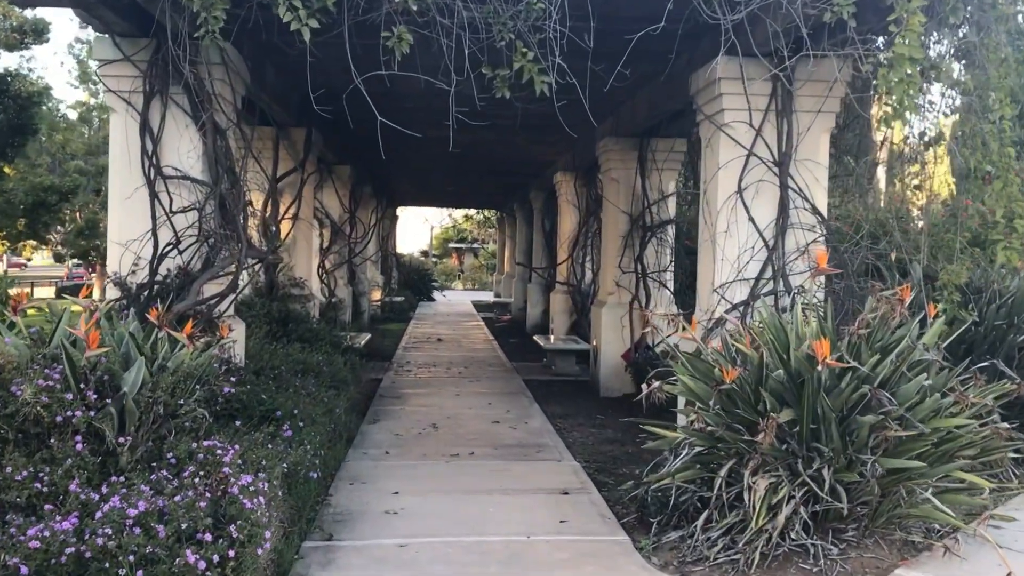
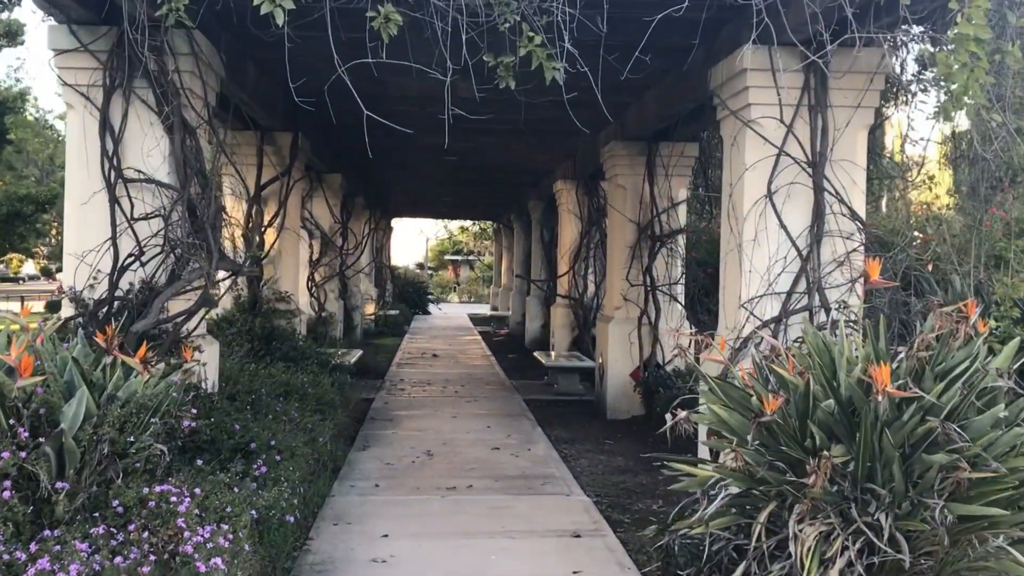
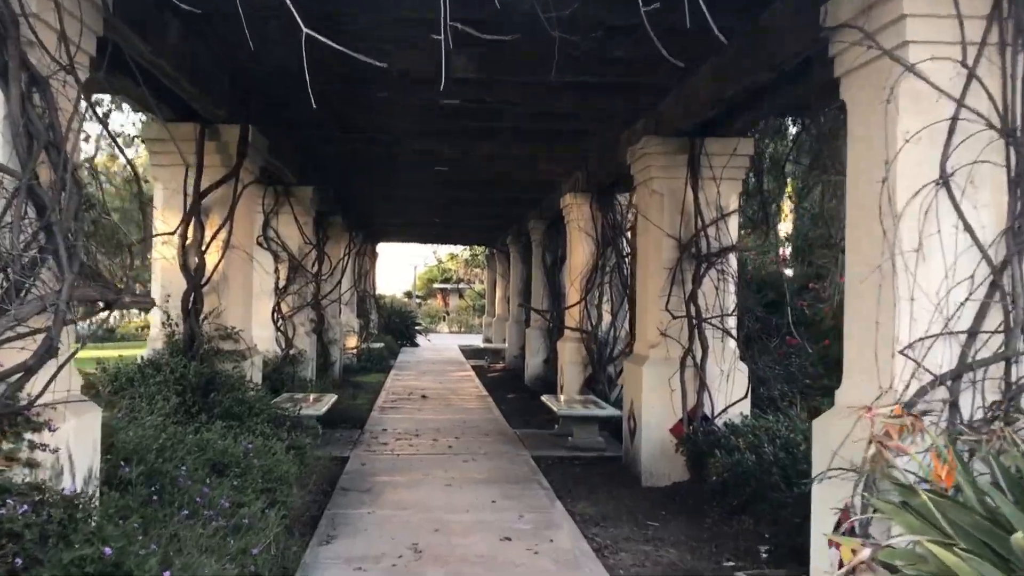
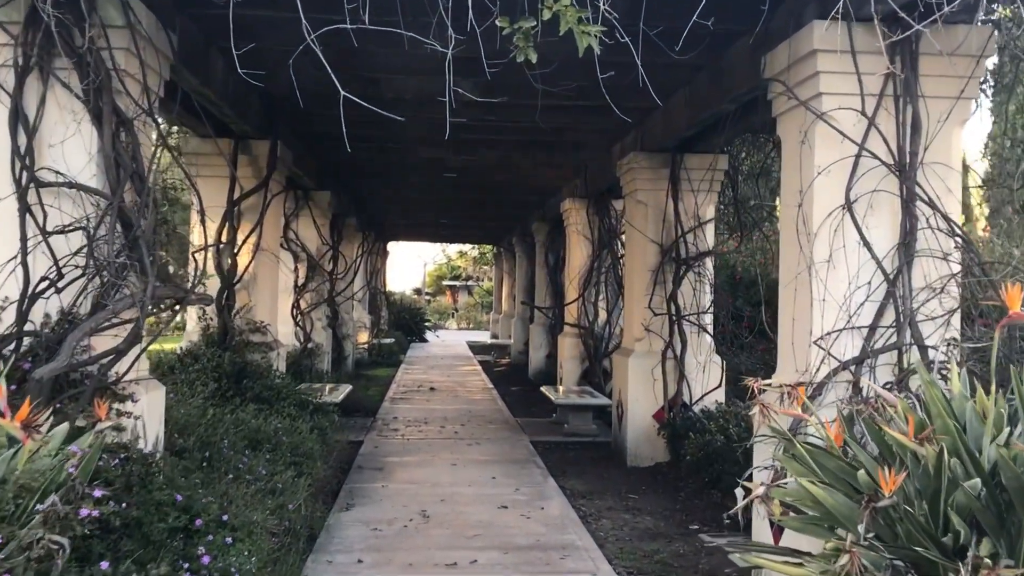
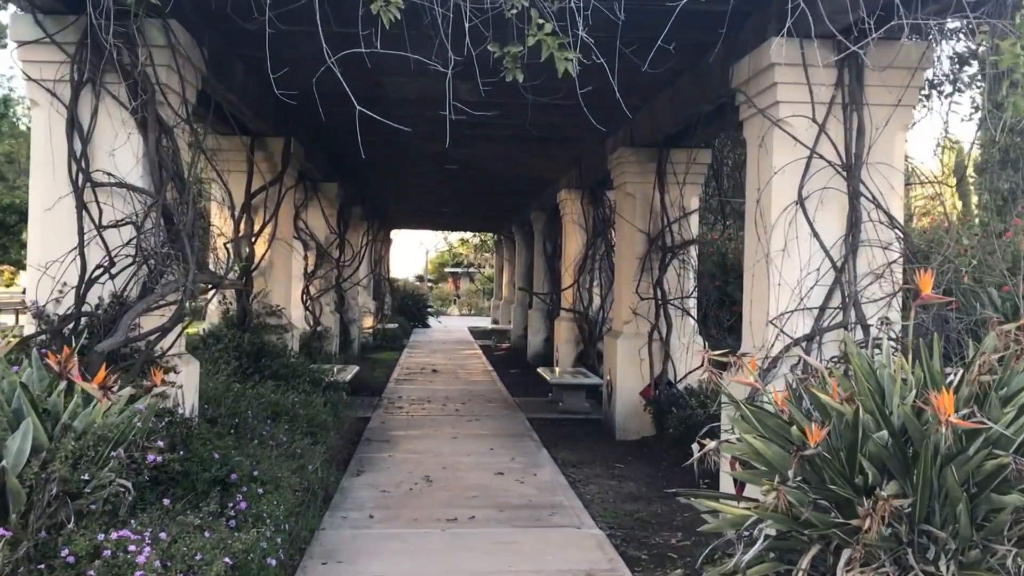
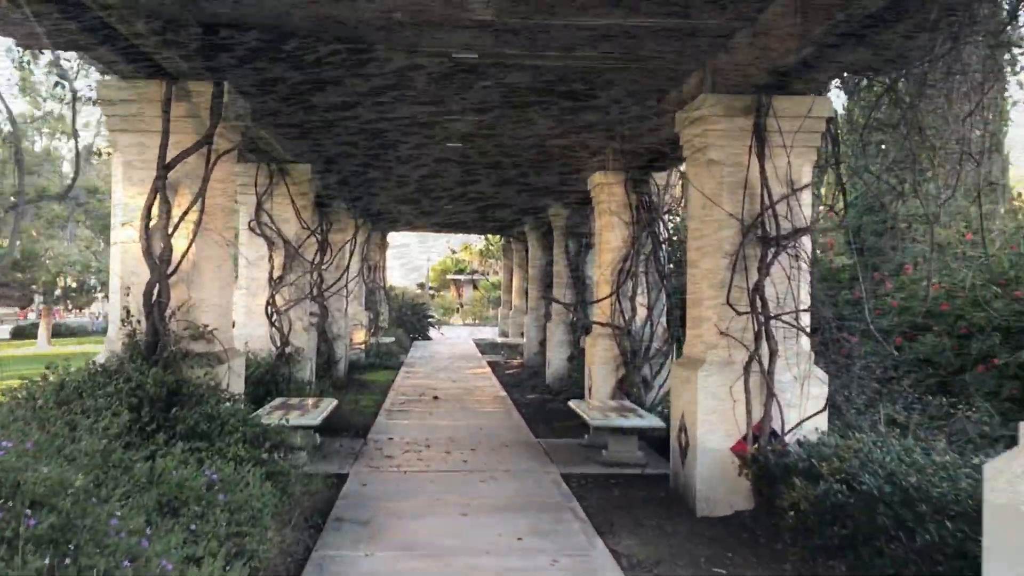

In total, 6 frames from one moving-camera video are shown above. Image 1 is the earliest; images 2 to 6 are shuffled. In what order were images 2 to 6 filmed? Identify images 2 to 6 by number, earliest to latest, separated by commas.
2, 5, 4, 3, 6
